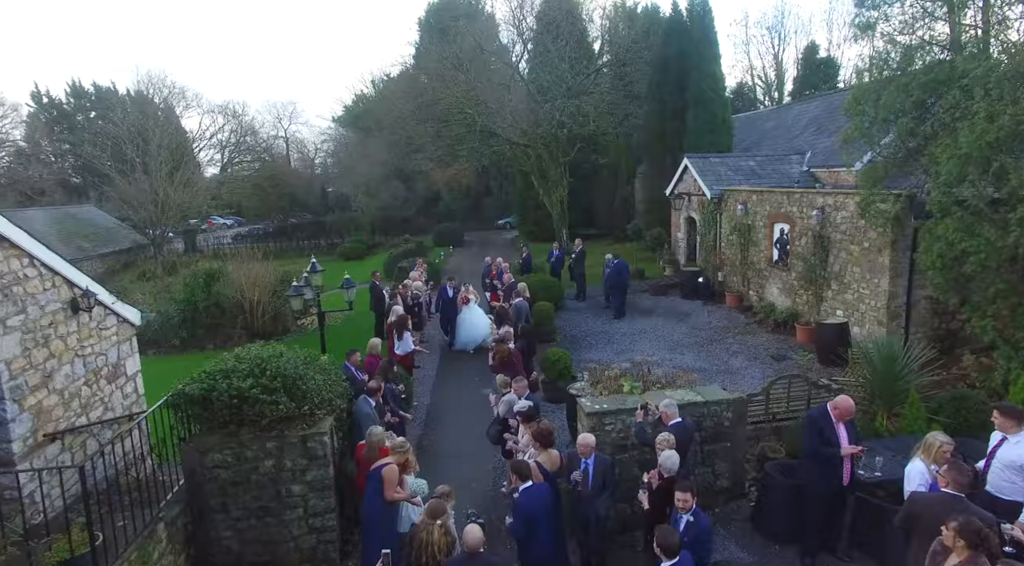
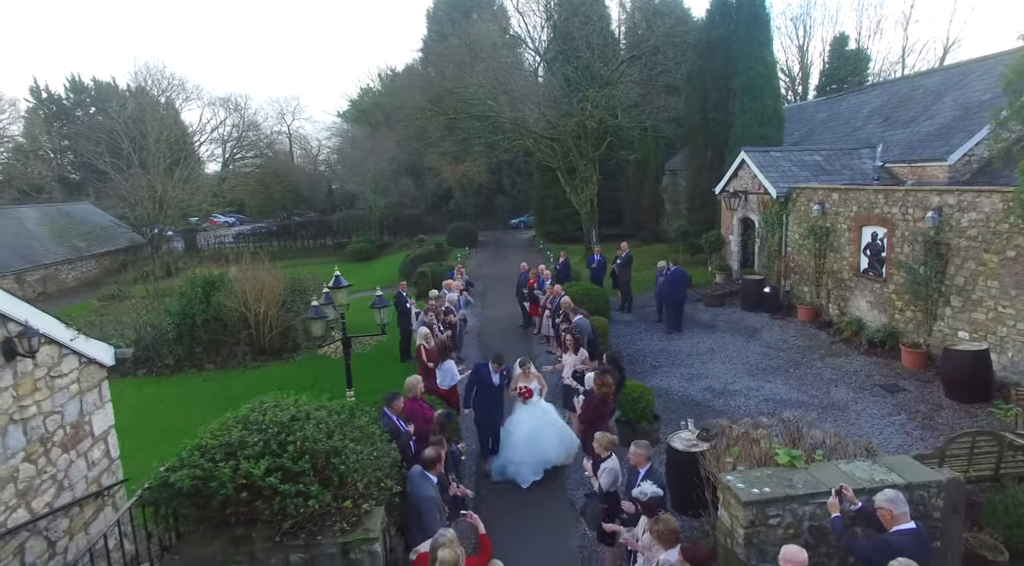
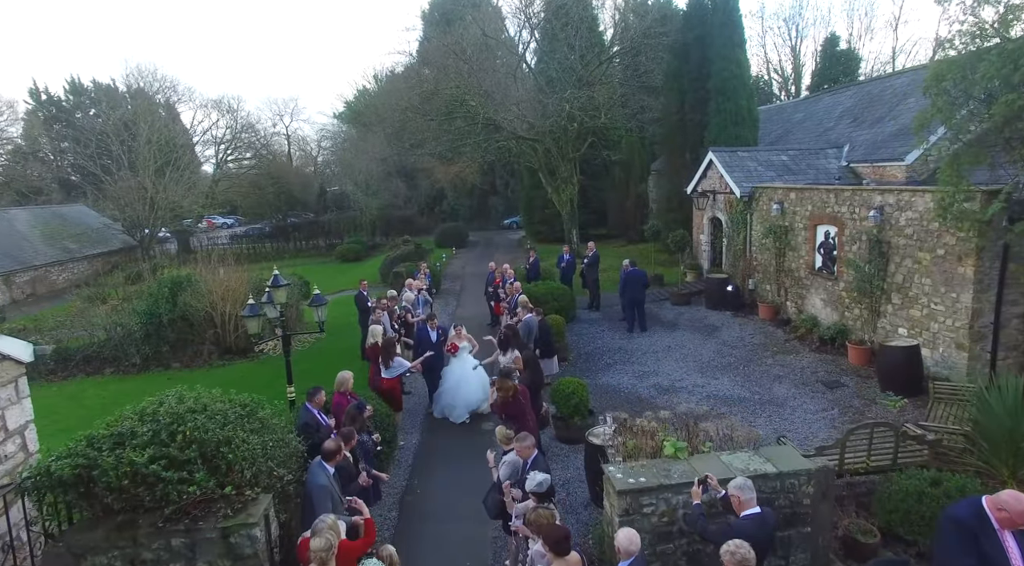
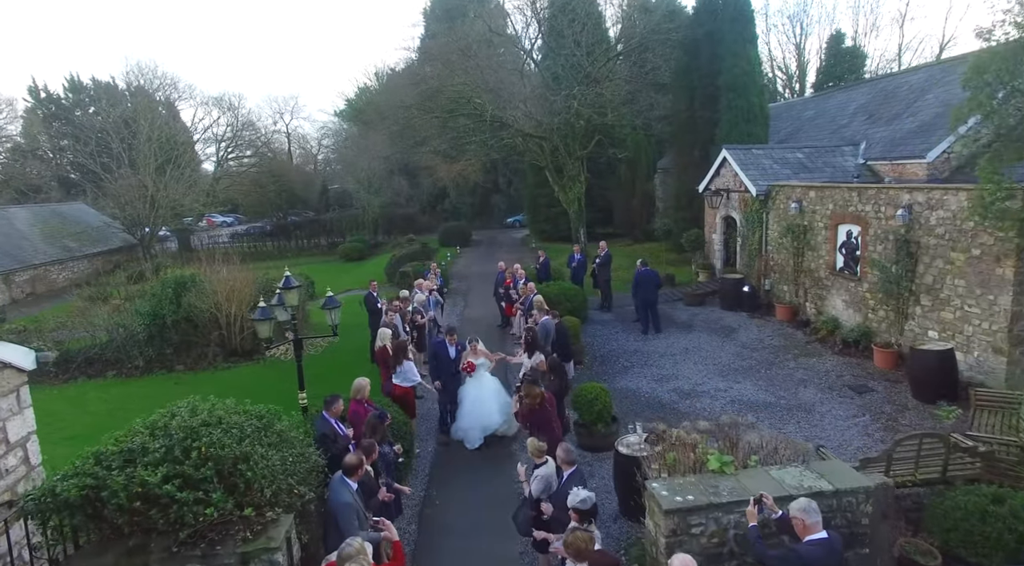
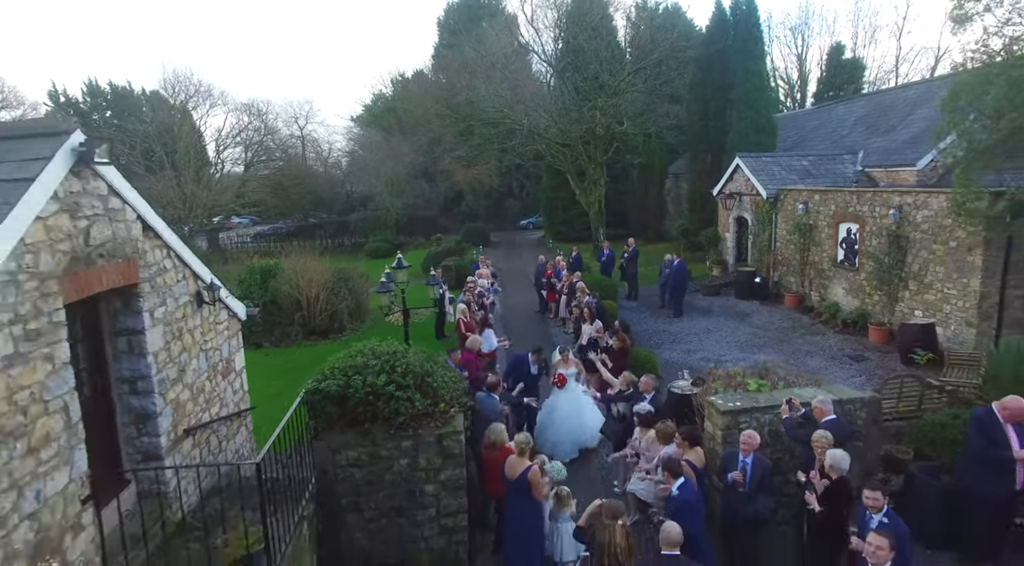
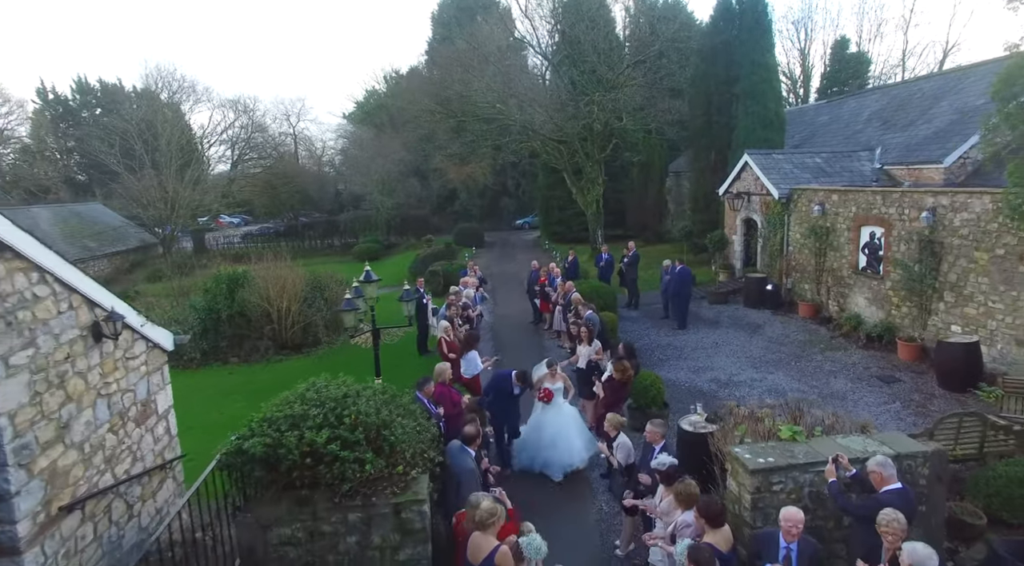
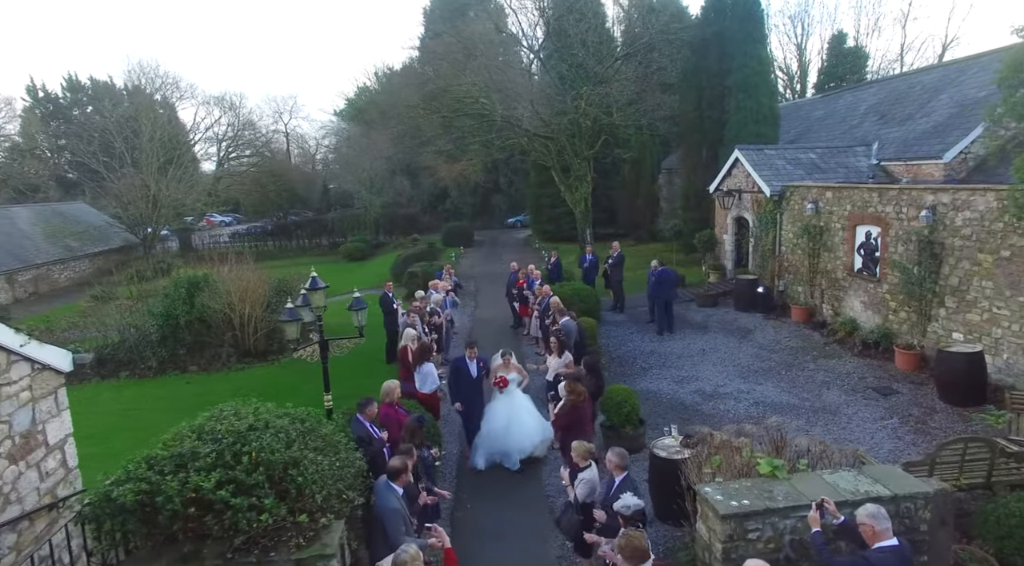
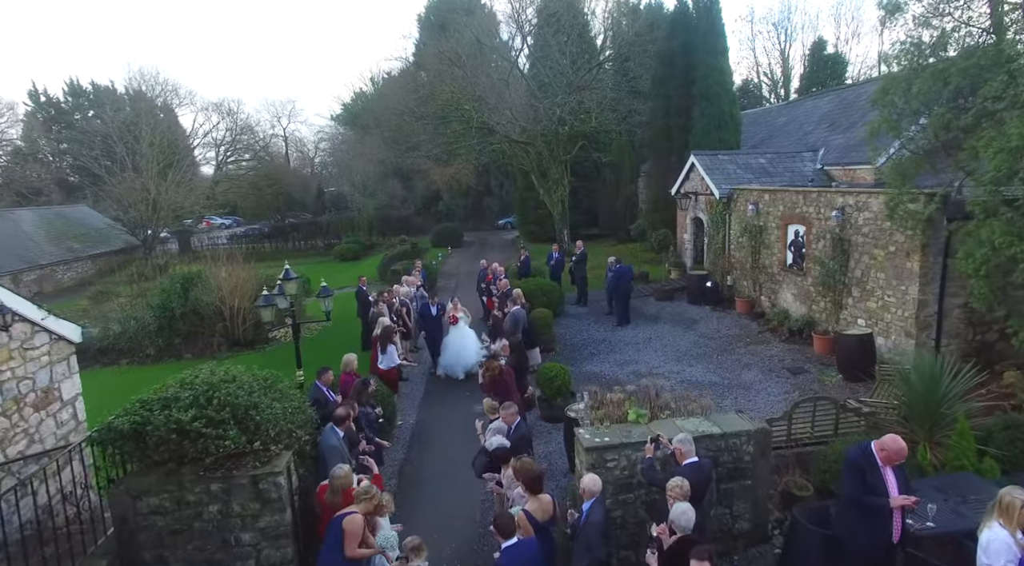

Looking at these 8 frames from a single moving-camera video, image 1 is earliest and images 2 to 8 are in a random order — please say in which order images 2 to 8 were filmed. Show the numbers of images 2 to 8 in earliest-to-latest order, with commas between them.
8, 3, 4, 7, 2, 6, 5
